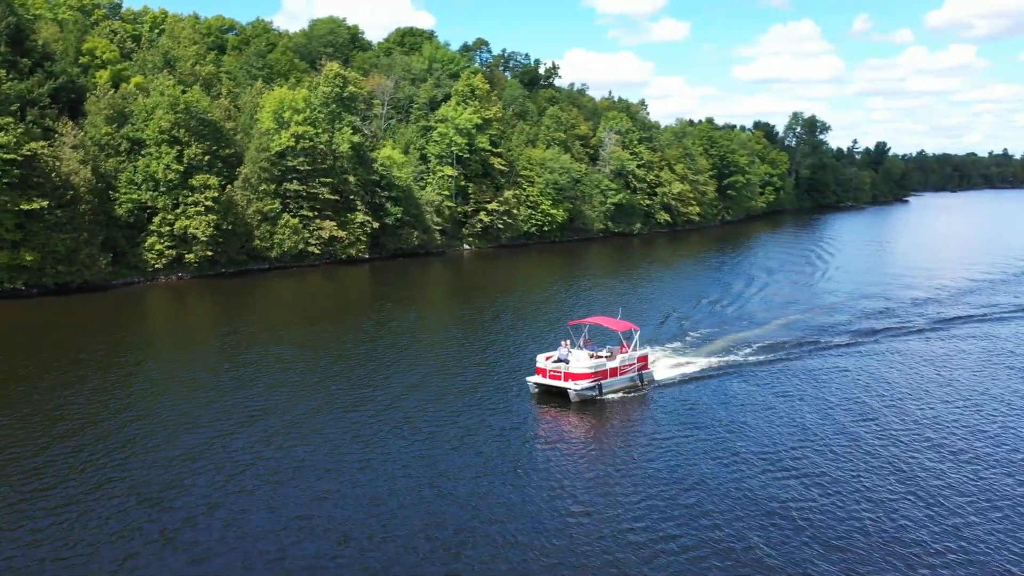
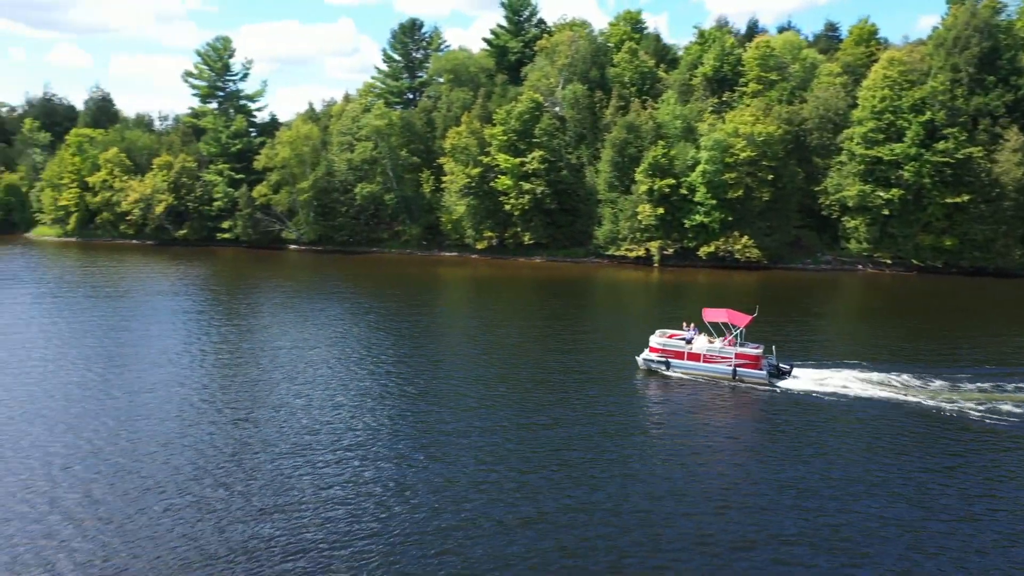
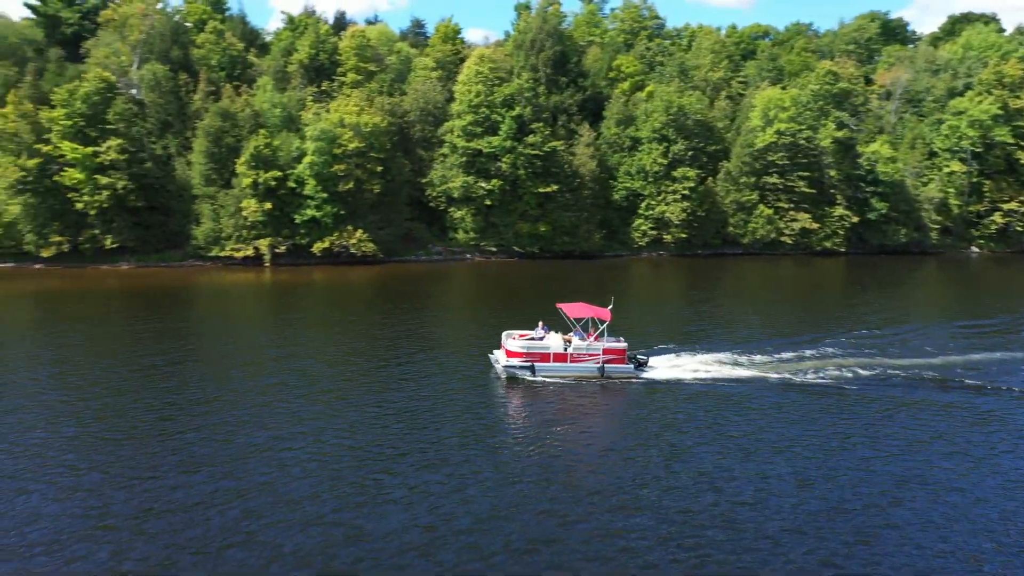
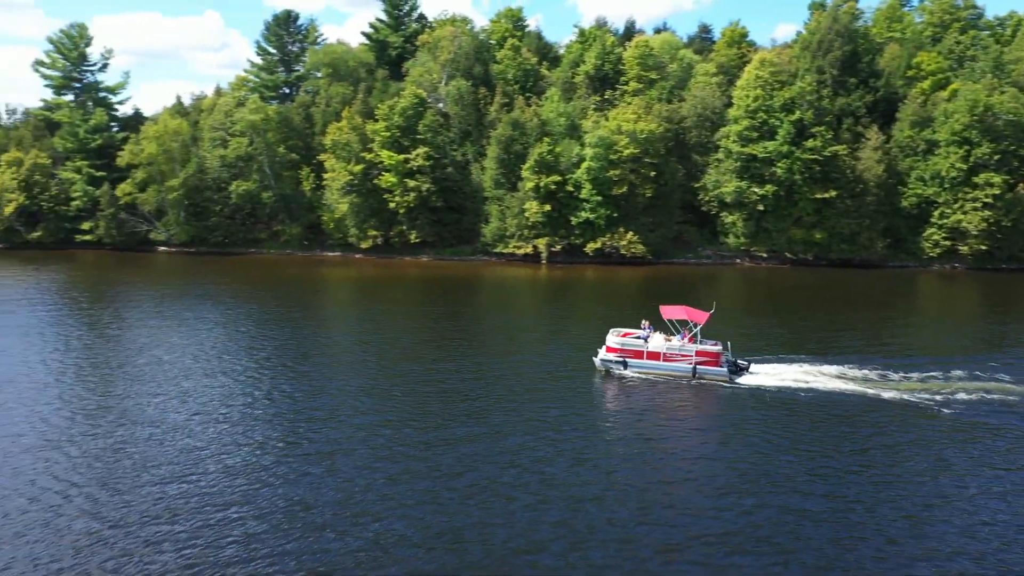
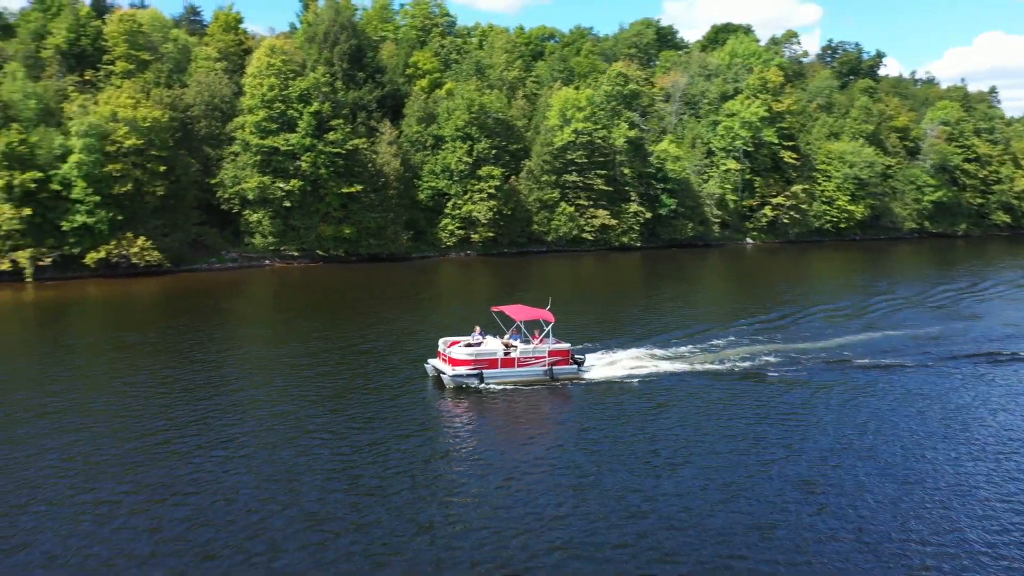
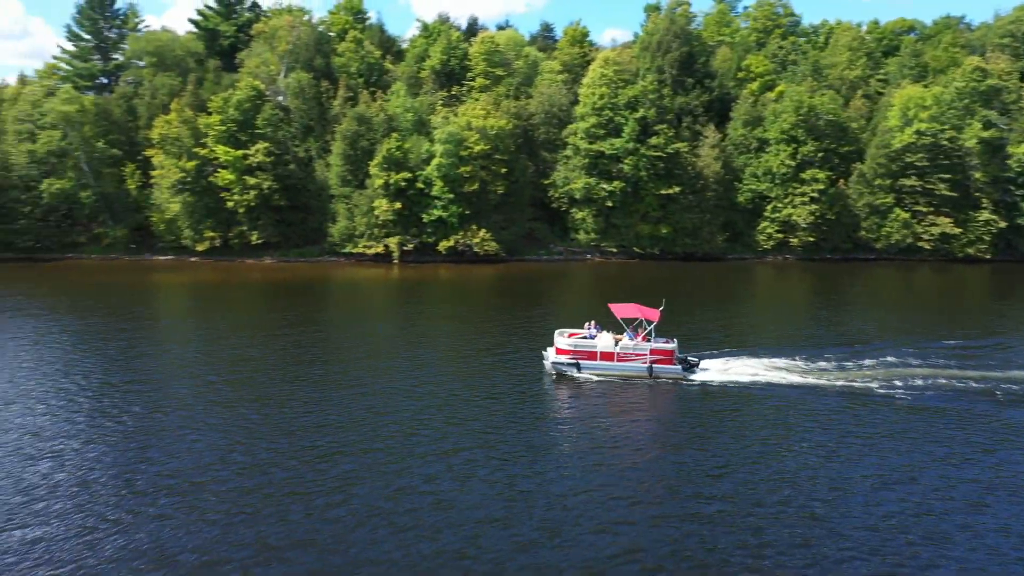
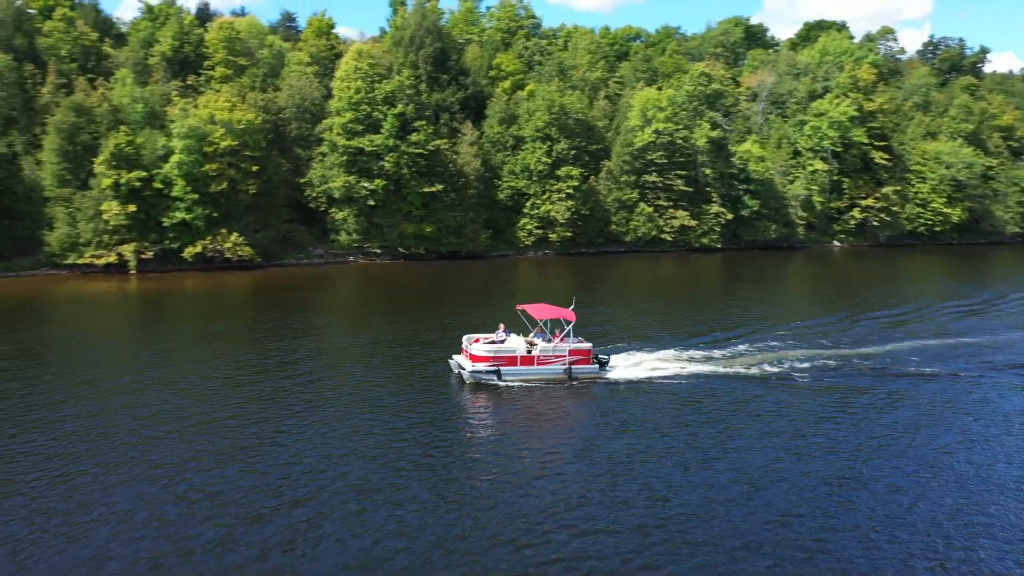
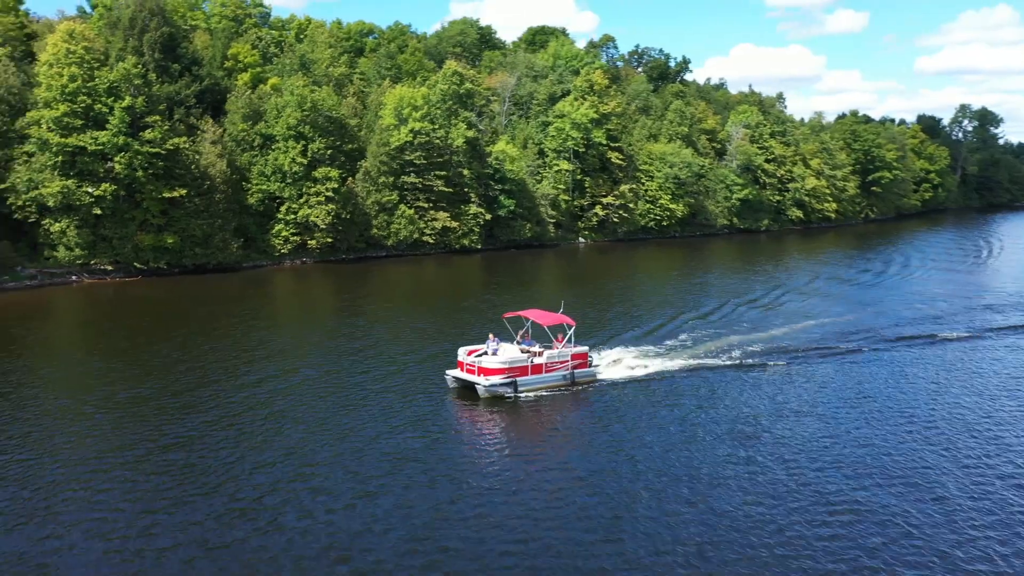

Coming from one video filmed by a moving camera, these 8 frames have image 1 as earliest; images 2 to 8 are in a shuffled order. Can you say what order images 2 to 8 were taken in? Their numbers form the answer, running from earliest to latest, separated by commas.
8, 5, 7, 3, 6, 4, 2
